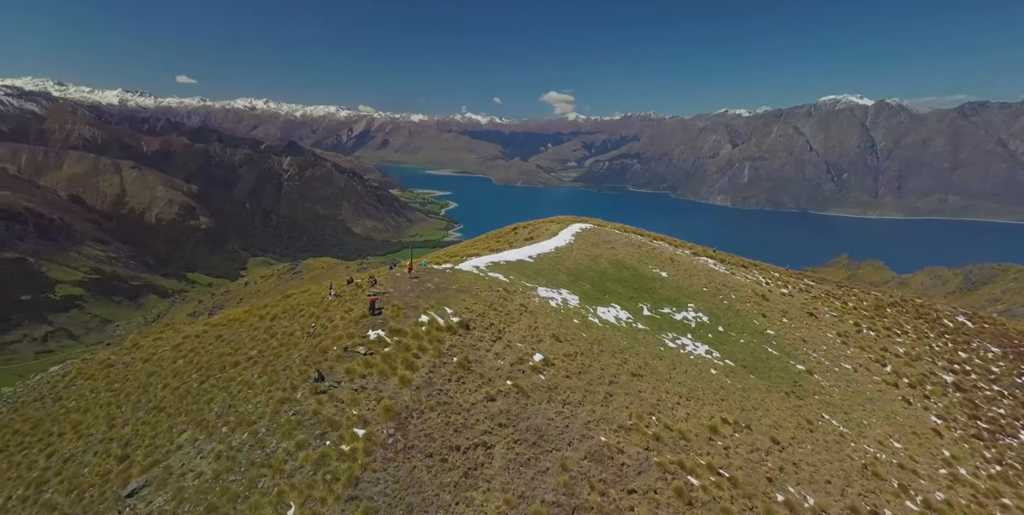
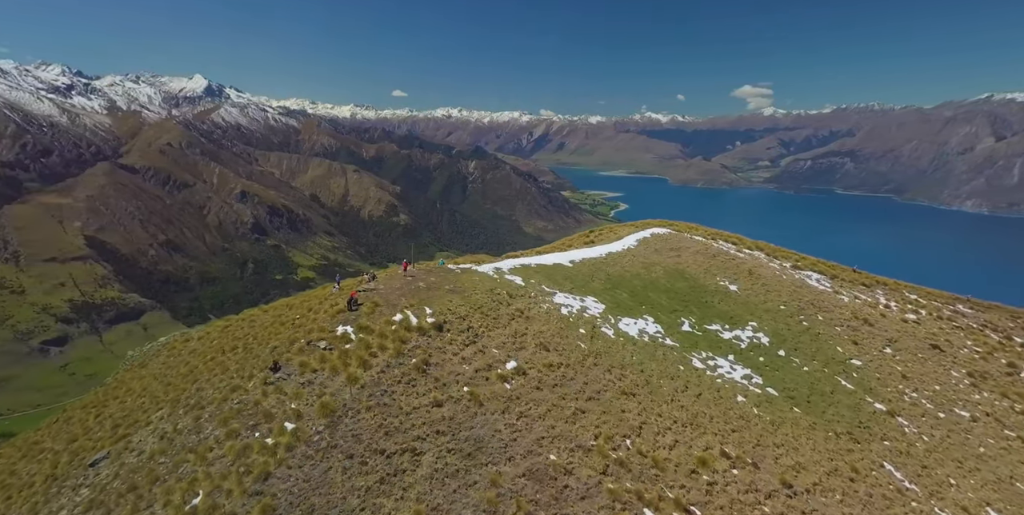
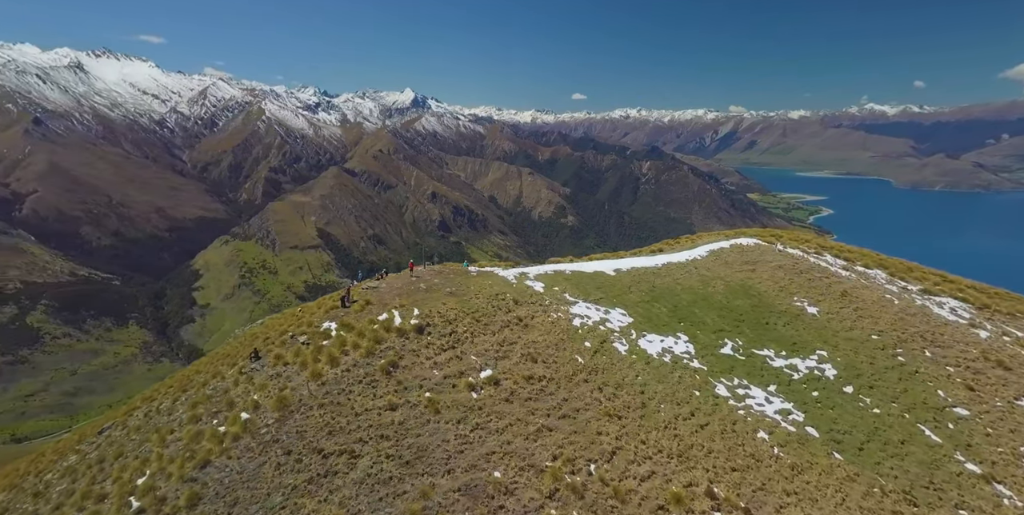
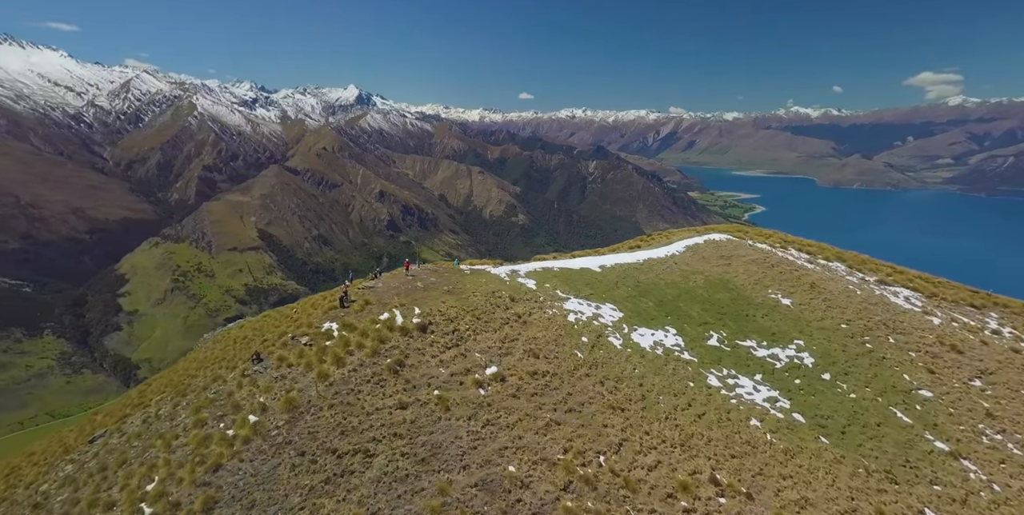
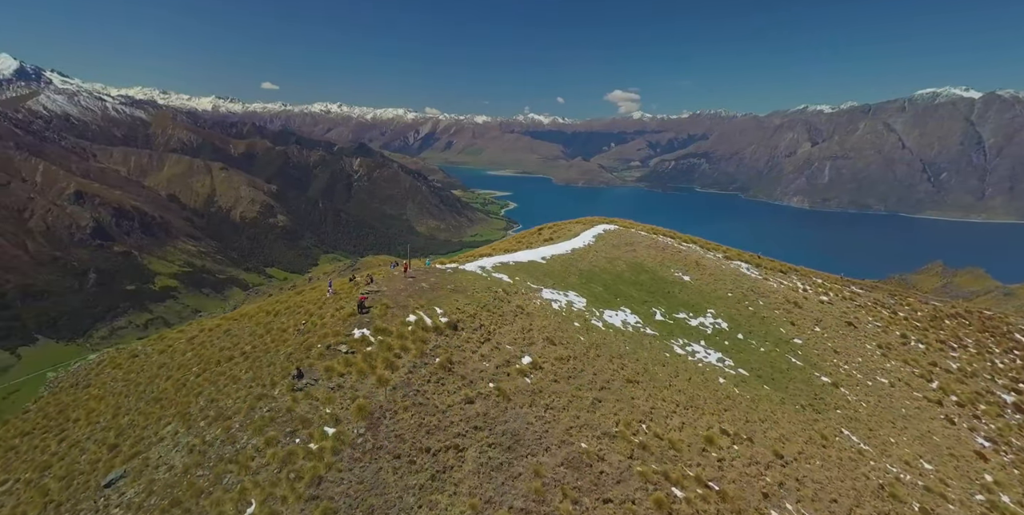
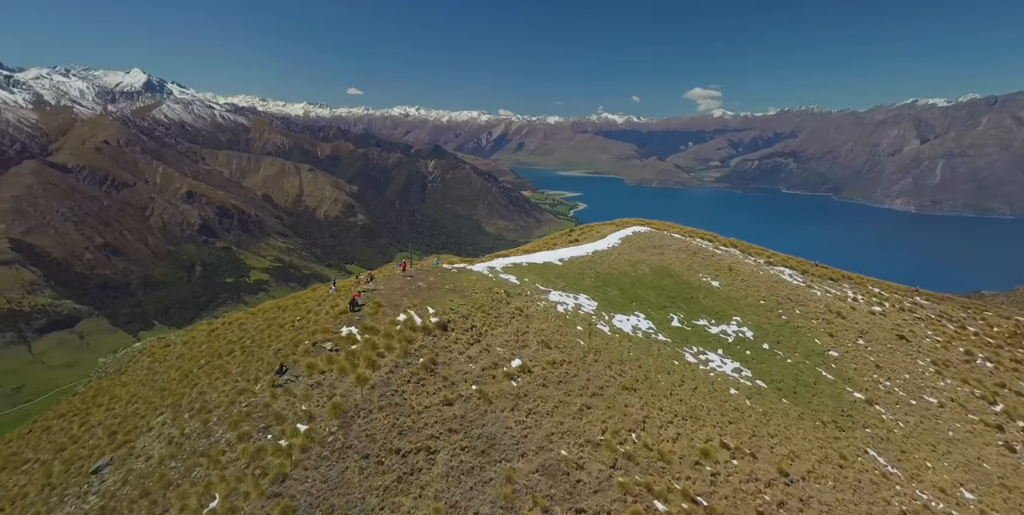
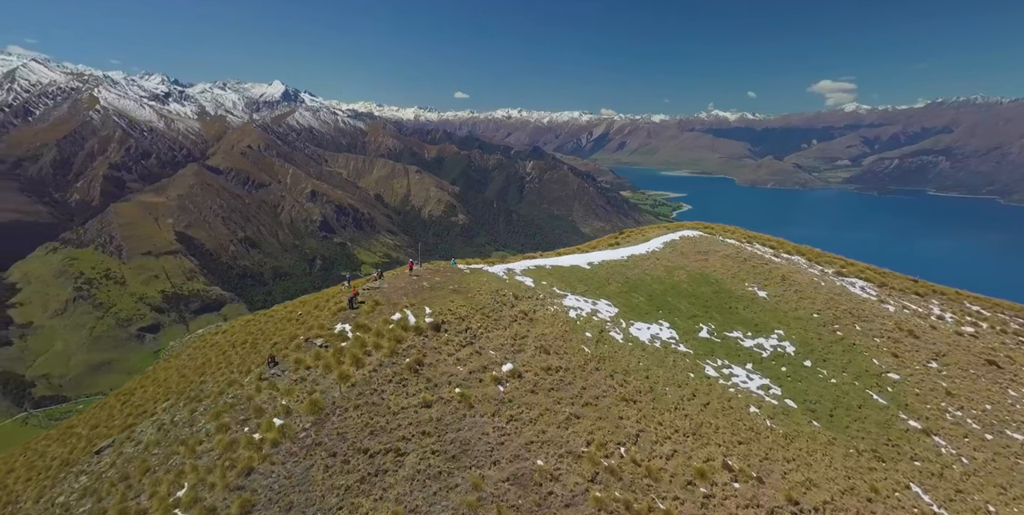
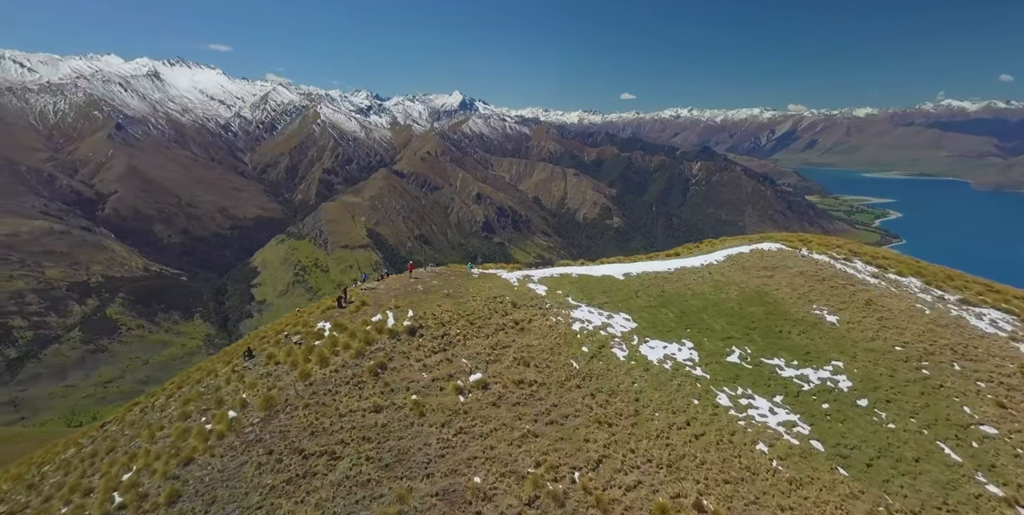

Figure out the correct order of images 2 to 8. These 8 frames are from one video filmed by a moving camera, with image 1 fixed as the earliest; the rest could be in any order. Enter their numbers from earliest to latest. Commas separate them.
5, 6, 2, 7, 4, 3, 8
